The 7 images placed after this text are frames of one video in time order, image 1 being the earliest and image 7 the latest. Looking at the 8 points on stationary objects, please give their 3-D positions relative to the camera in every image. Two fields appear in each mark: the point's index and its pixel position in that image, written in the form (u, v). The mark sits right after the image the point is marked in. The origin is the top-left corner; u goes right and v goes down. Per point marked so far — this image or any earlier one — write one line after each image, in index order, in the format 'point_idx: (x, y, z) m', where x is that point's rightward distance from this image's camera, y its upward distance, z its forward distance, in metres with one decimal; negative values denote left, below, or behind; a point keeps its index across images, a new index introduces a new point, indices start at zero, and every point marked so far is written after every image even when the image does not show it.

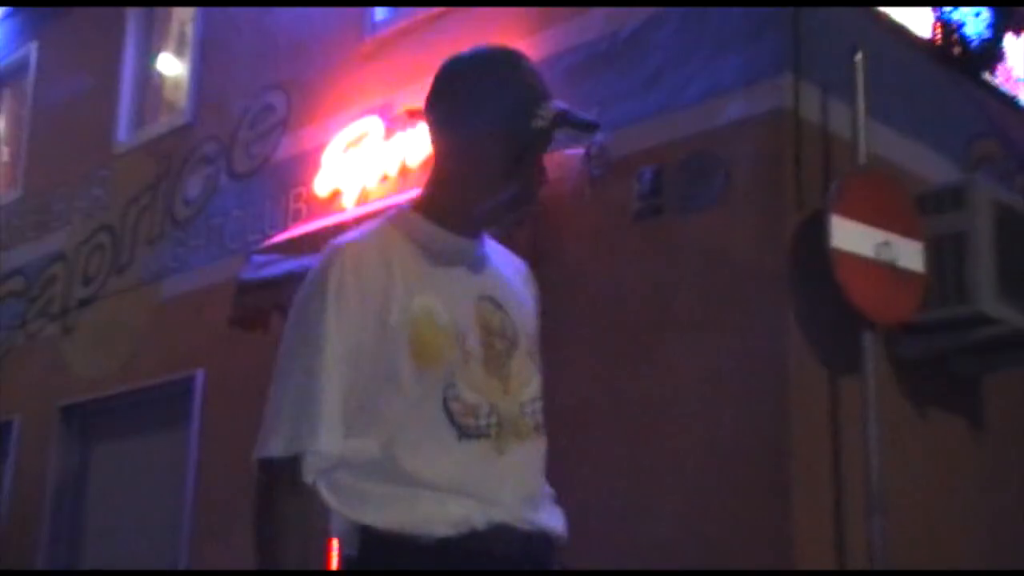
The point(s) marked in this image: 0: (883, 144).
0: (+1.5, +0.6, +4.9) m
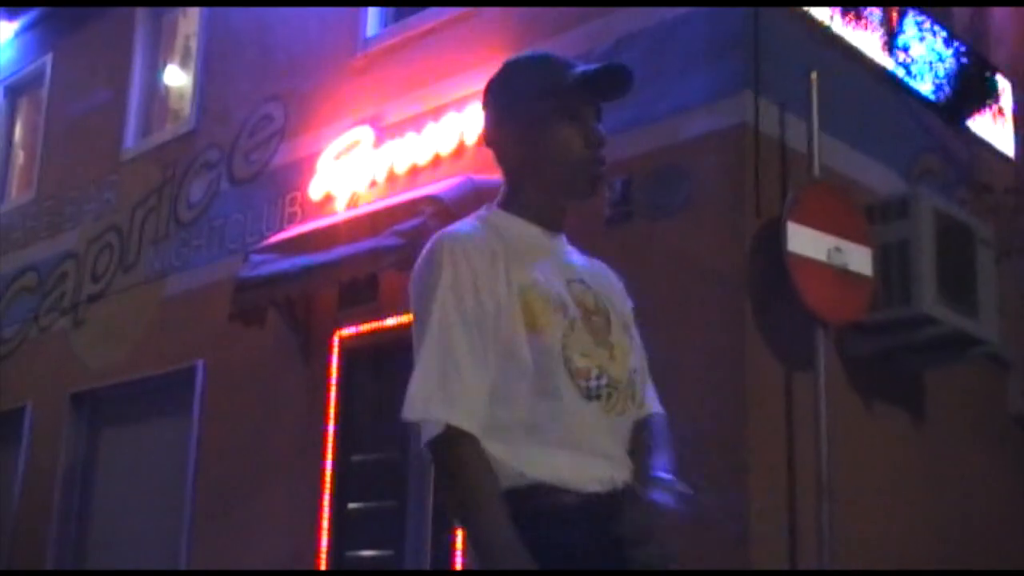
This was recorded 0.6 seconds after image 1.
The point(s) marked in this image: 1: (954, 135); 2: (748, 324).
0: (+1.4, +0.6, +5.3) m
1: (+2.2, +0.7, +6.0) m
2: (+0.9, -0.1, +4.6) m
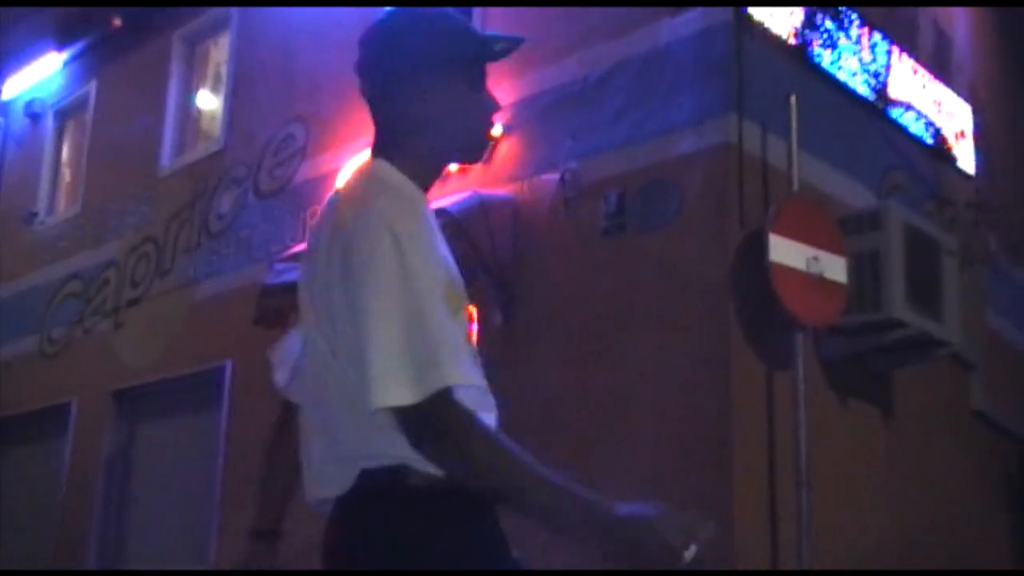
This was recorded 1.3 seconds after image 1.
0: (+1.5, +0.5, +5.8) m
1: (+2.2, +0.7, +6.4) m
2: (+0.9, -0.2, +5.1) m
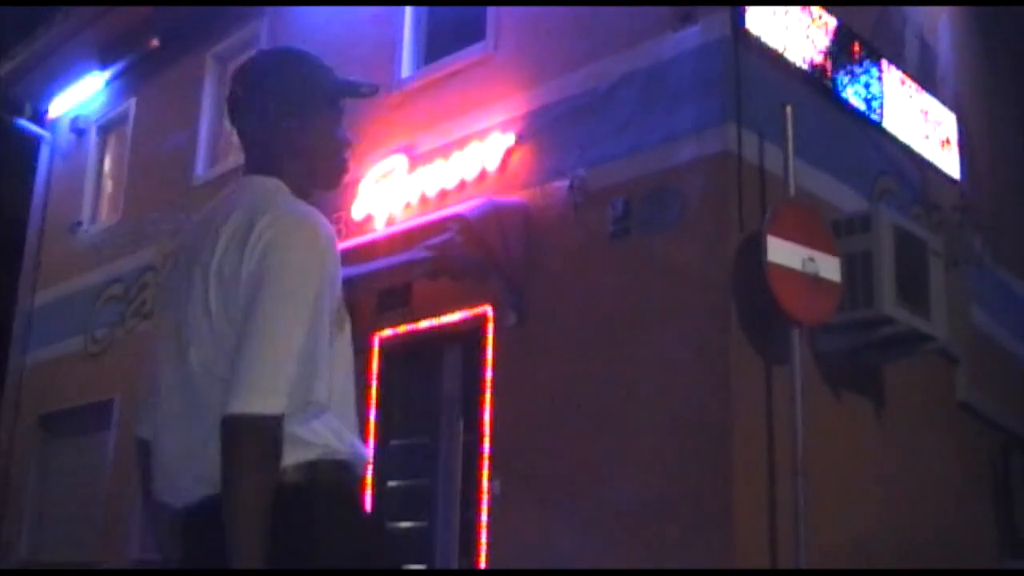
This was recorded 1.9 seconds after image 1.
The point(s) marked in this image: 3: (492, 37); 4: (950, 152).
0: (+1.5, +0.5, +6.2) m
1: (+2.2, +0.7, +6.8) m
2: (+1.0, -0.2, +5.5) m
3: (-0.1, +1.4, +7.0) m
4: (+2.6, +0.8, +7.2) m
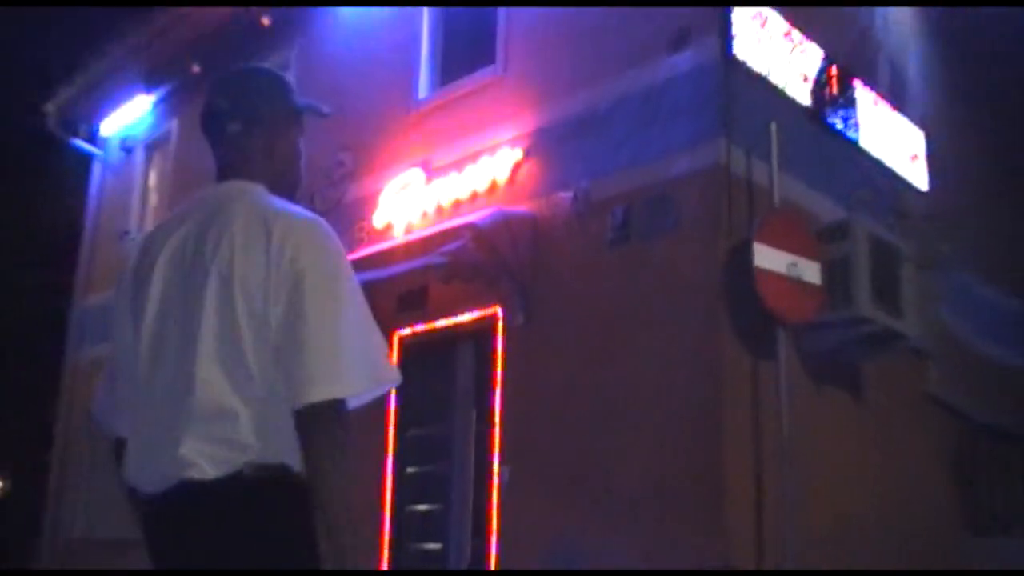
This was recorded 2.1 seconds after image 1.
0: (+1.6, +0.5, +6.7) m
1: (+2.3, +0.7, +7.4) m
2: (+1.0, -0.2, +6.0) m
3: (-0.1, +1.4, +7.6) m
4: (+2.7, +0.8, +7.8) m
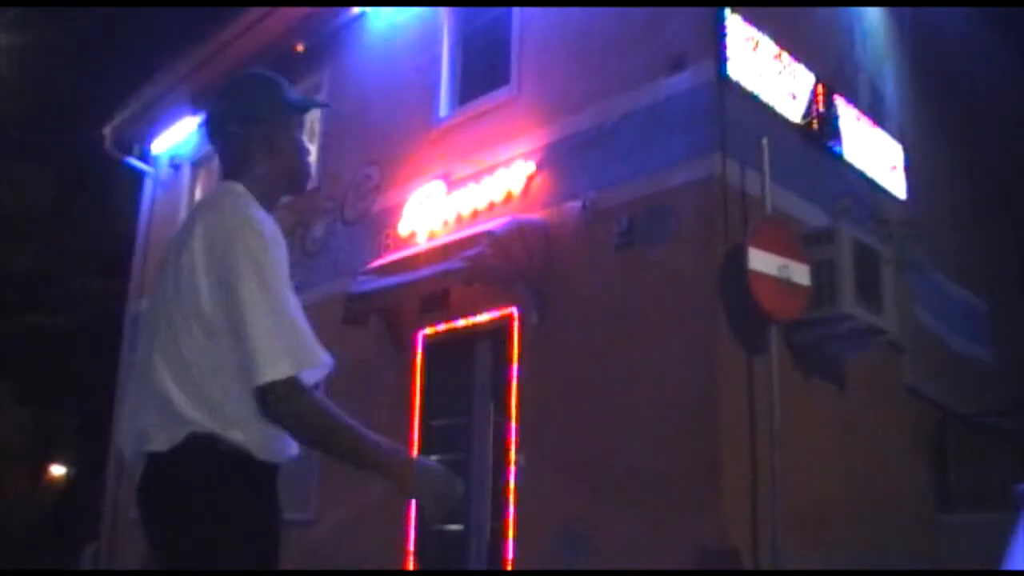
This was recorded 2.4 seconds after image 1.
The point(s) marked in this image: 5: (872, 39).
0: (+1.6, +0.5, +7.4) m
1: (+2.4, +0.7, +8.0) m
2: (+1.1, -0.2, +6.7) m
3: (0.0, +1.4, +8.2) m
4: (+2.7, +0.8, +8.4) m
5: (+2.7, +1.8, +8.9) m
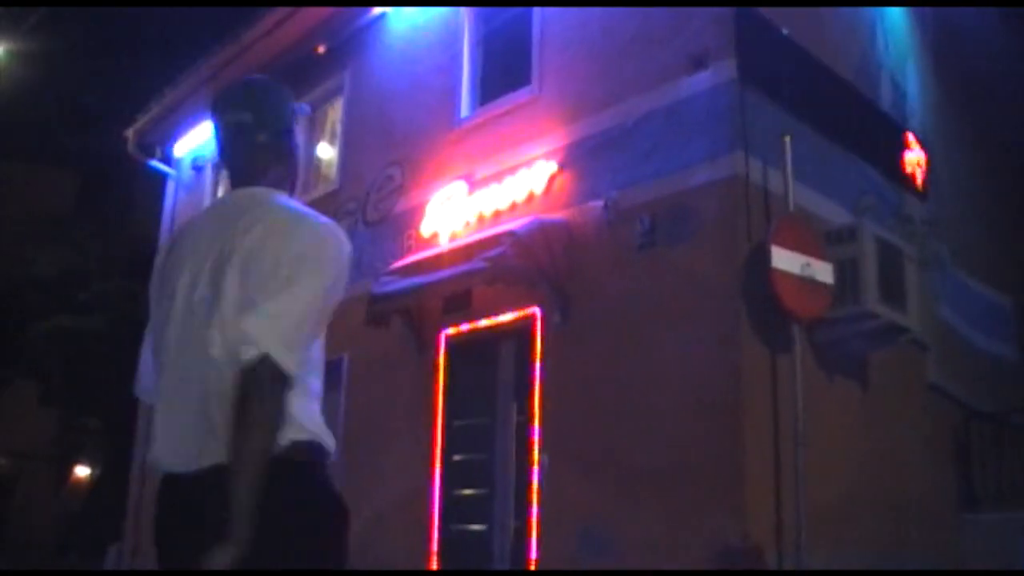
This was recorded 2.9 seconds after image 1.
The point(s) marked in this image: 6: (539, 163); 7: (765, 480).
0: (+1.8, +0.5, +7.4) m
1: (+2.5, +0.7, +8.0) m
2: (+1.3, -0.2, +6.7) m
3: (+0.2, +1.4, +8.2) m
4: (+2.9, +0.8, +8.4) m
5: (+2.8, +1.9, +8.9) m
6: (+0.2, +0.8, +8.0) m
7: (+1.4, -1.0, +6.6) m
